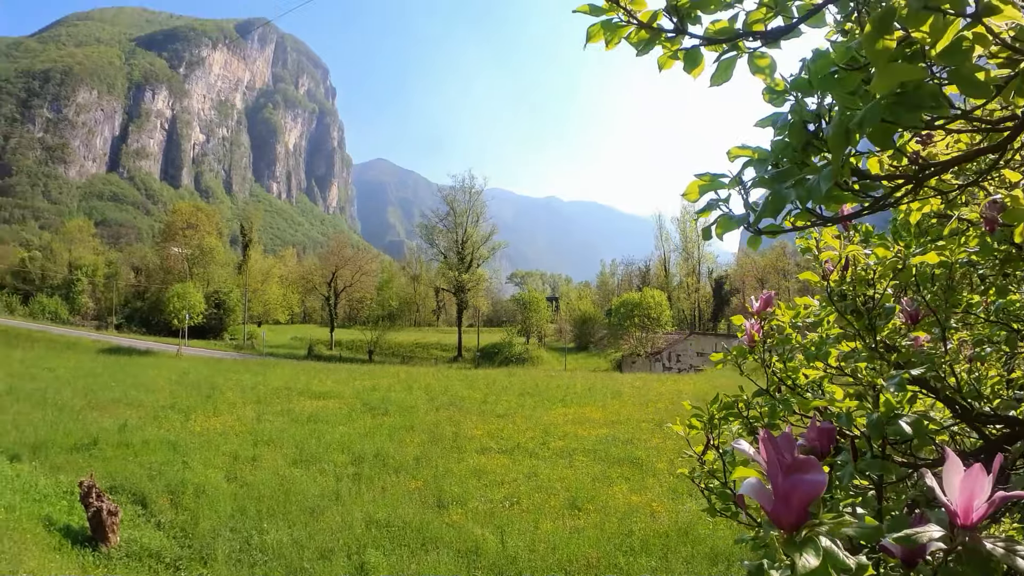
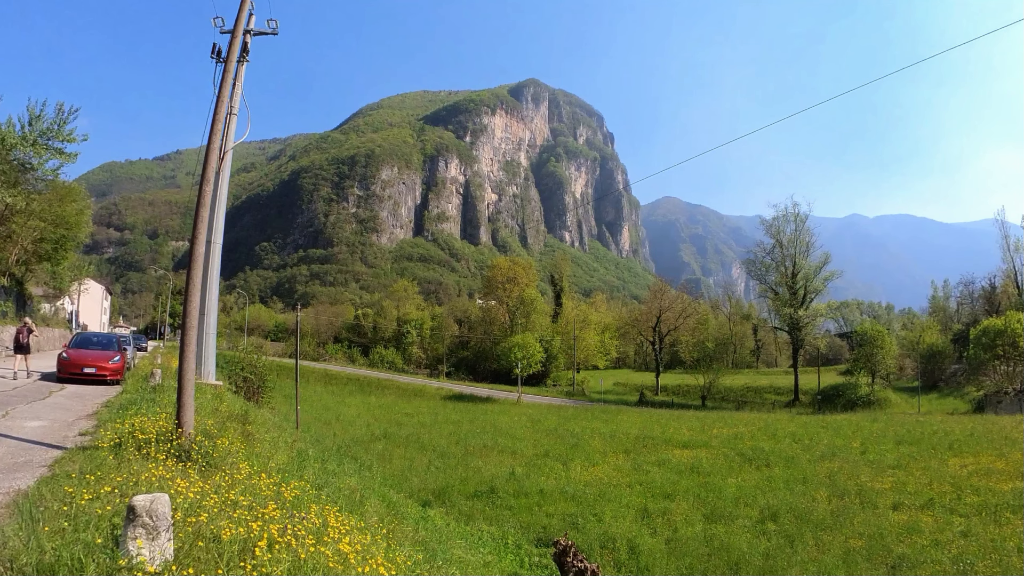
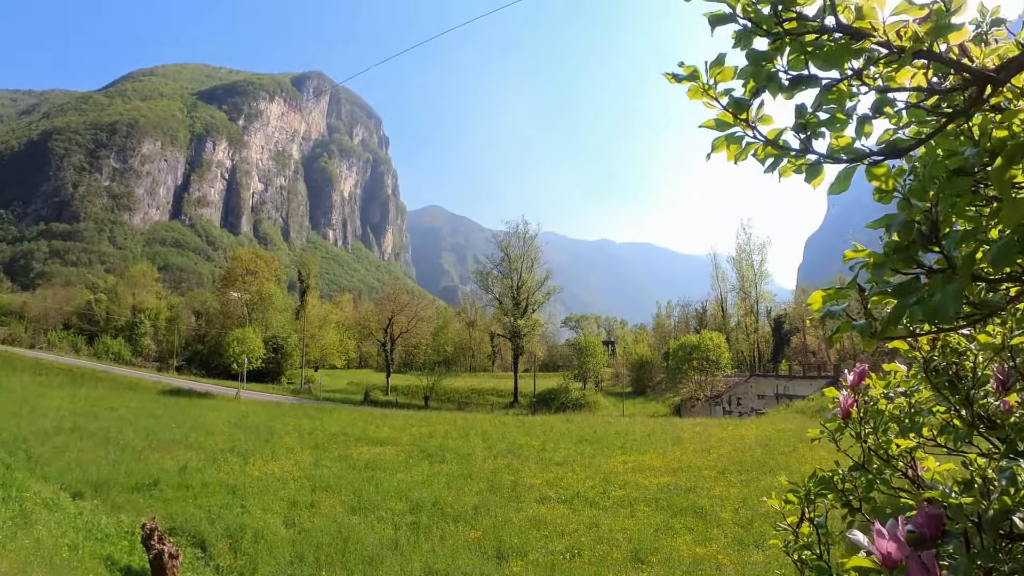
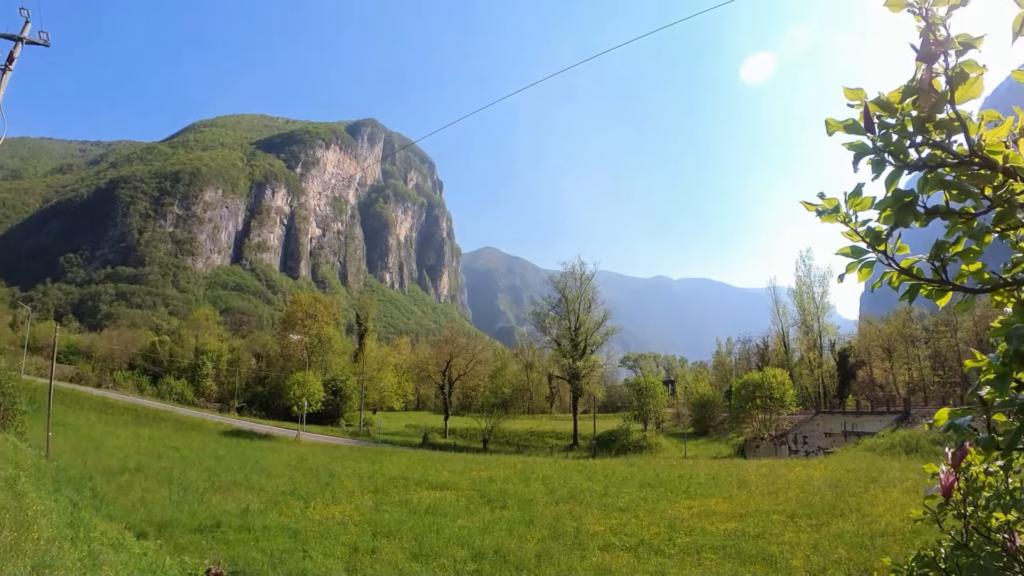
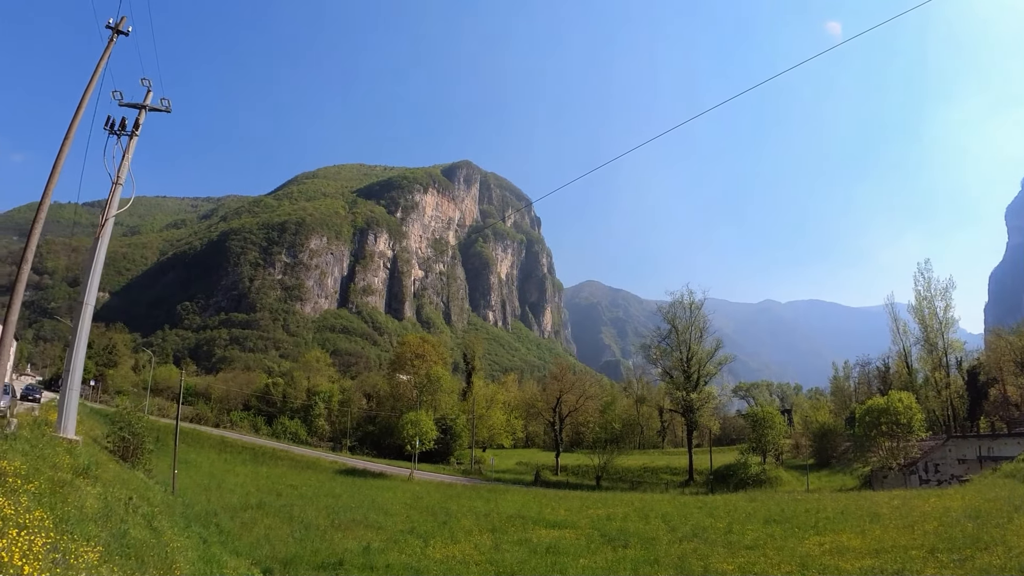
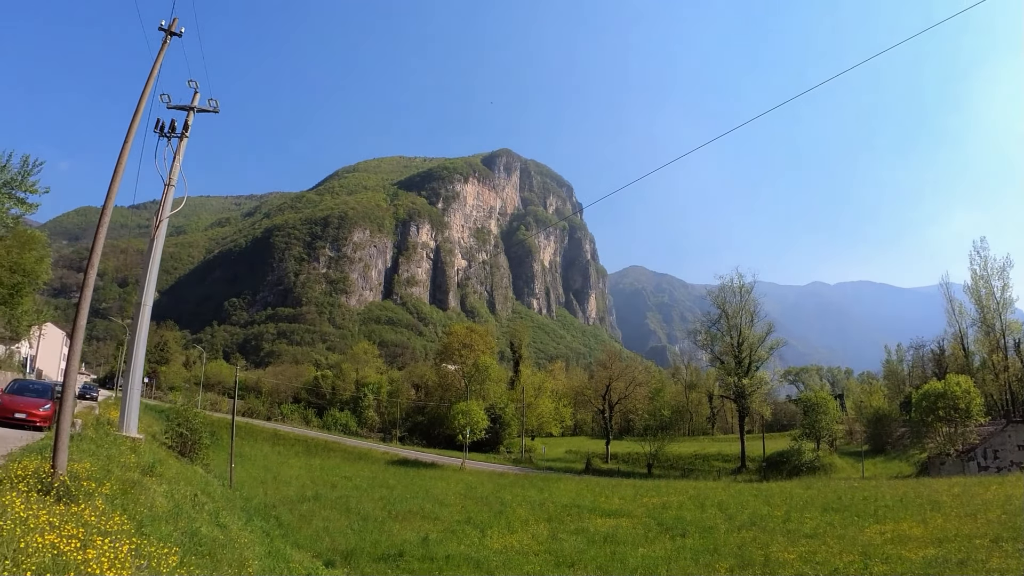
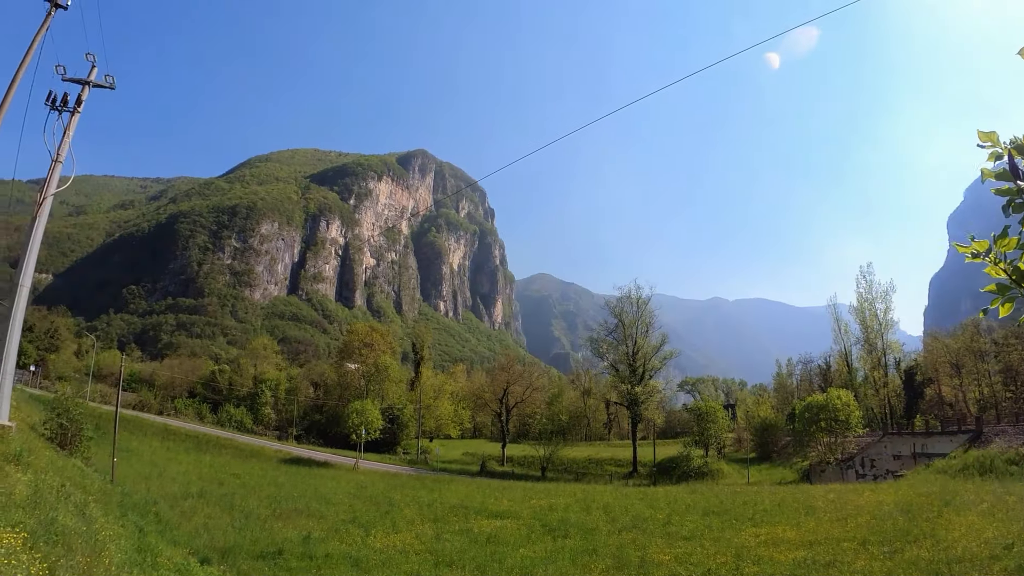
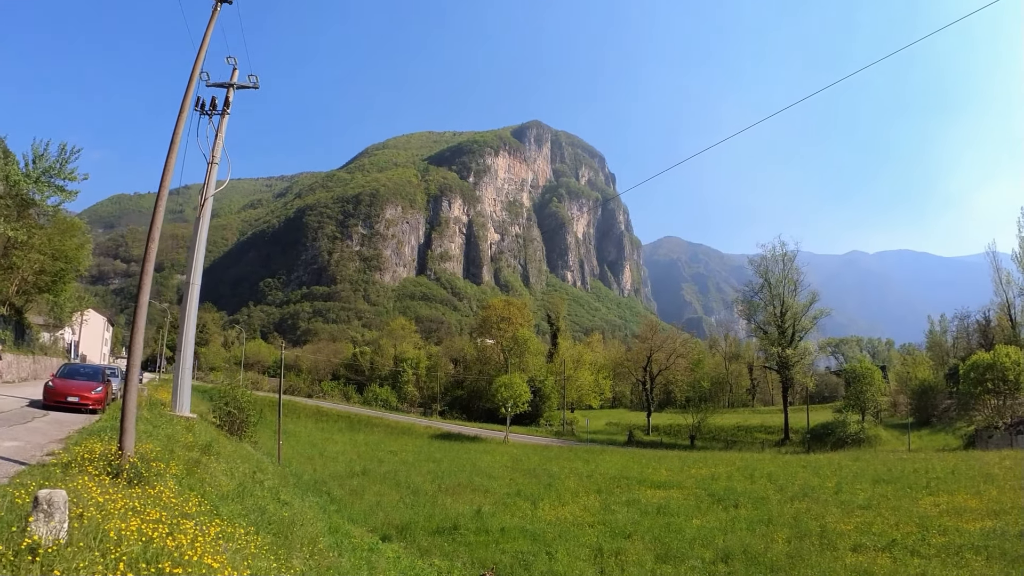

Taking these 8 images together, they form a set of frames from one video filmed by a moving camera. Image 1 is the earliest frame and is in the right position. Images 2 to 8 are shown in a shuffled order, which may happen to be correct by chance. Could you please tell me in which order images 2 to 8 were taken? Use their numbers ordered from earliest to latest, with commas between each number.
3, 4, 7, 5, 6, 8, 2
